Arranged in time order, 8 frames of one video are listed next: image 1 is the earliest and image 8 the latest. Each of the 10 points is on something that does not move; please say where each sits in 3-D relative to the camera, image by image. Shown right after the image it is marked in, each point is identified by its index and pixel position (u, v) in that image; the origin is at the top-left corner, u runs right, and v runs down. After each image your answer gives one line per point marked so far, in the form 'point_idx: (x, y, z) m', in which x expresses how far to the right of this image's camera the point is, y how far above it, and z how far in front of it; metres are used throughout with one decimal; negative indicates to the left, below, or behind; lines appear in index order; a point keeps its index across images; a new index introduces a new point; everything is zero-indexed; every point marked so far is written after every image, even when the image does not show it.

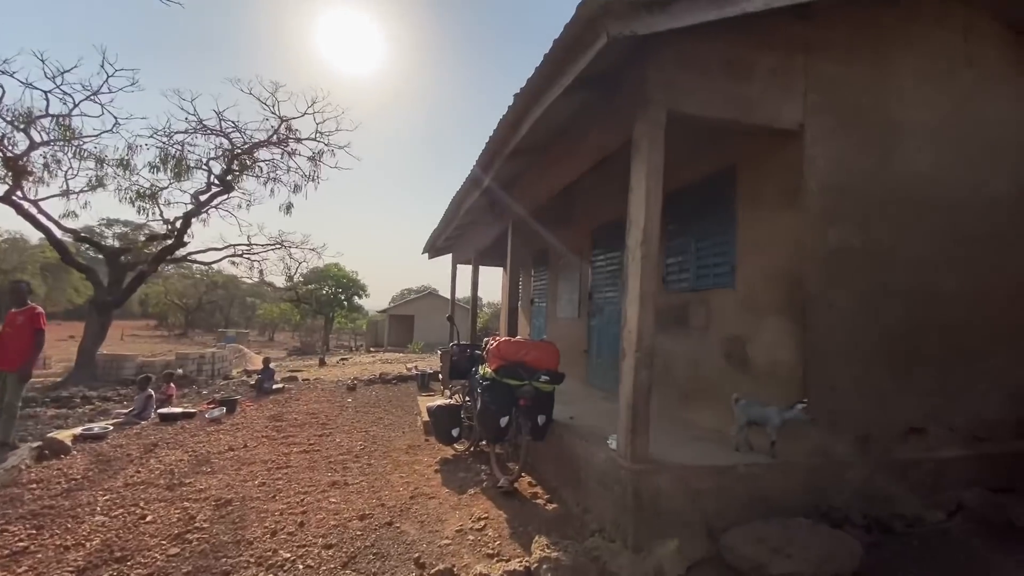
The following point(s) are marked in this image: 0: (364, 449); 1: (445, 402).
0: (-1.8, -2.0, +5.9) m
1: (-0.8, -1.3, +5.4) m
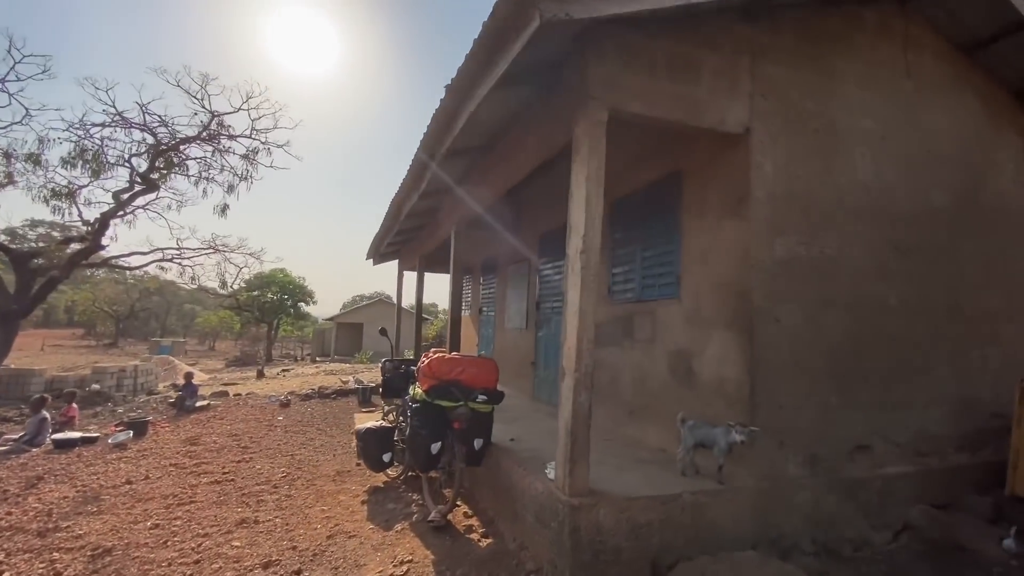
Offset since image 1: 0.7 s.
0: (-2.5, -2.1, +5.3) m
1: (-1.4, -1.4, +4.9) m
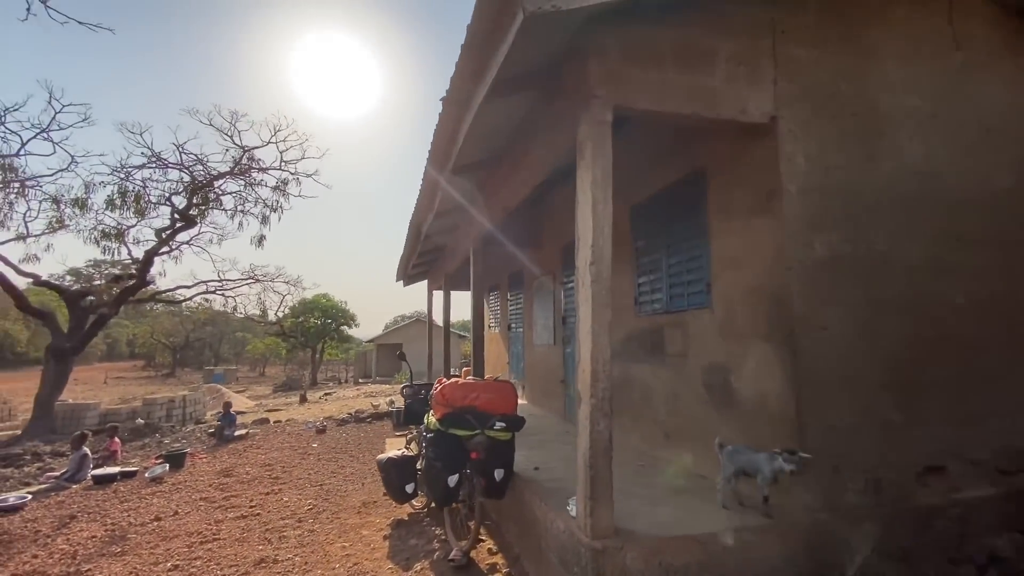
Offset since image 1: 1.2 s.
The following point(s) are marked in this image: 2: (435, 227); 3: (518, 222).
0: (-2.2, -2.4, +5.2) m
1: (-1.1, -1.6, +4.7) m
2: (-1.1, +0.9, +6.9) m
3: (+0.1, +1.0, +7.0) m
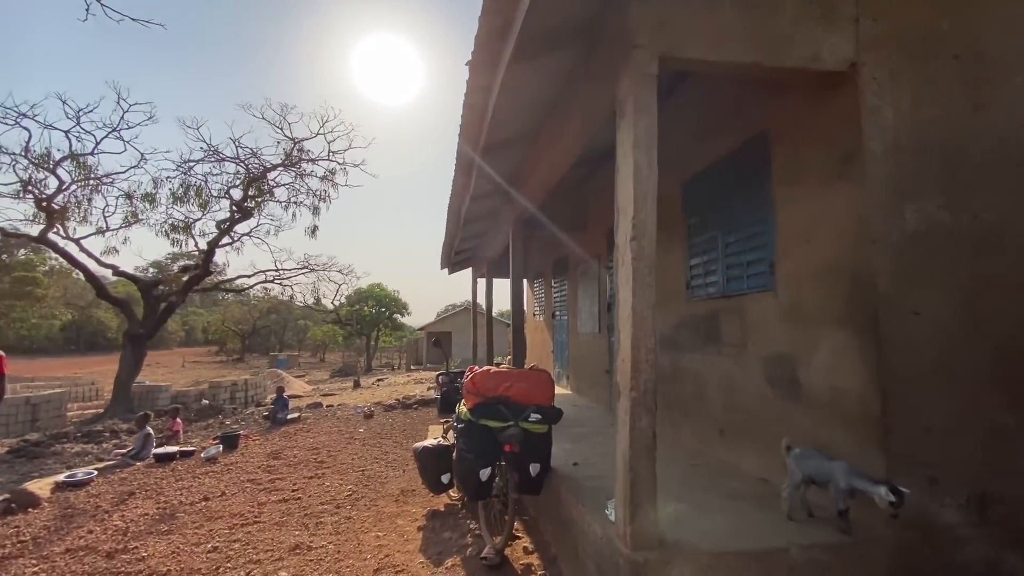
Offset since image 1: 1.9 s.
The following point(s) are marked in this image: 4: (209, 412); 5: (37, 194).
0: (-1.7, -2.2, +5.2) m
1: (-0.8, -1.5, +4.6) m
2: (-0.5, +1.1, +6.7) m
3: (+0.7, +1.2, +6.7) m
4: (-7.9, -3.3, +12.7) m
5: (-12.1, +2.4, +12.3) m
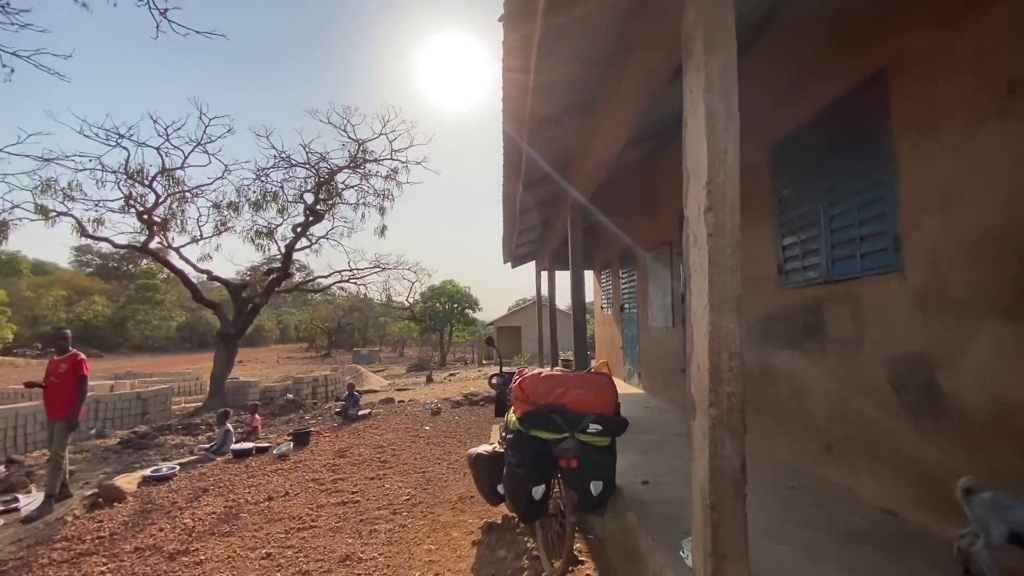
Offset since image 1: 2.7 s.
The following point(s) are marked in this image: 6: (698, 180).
0: (-1.1, -2.2, +5.0) m
1: (-0.2, -1.4, +4.3) m
2: (+0.2, +1.2, +6.3) m
3: (+1.4, +1.3, +6.1) m
4: (-6.1, -3.3, +13.3) m
5: (-10.4, +2.2, +13.4) m
6: (+0.7, +0.4, +1.9) m
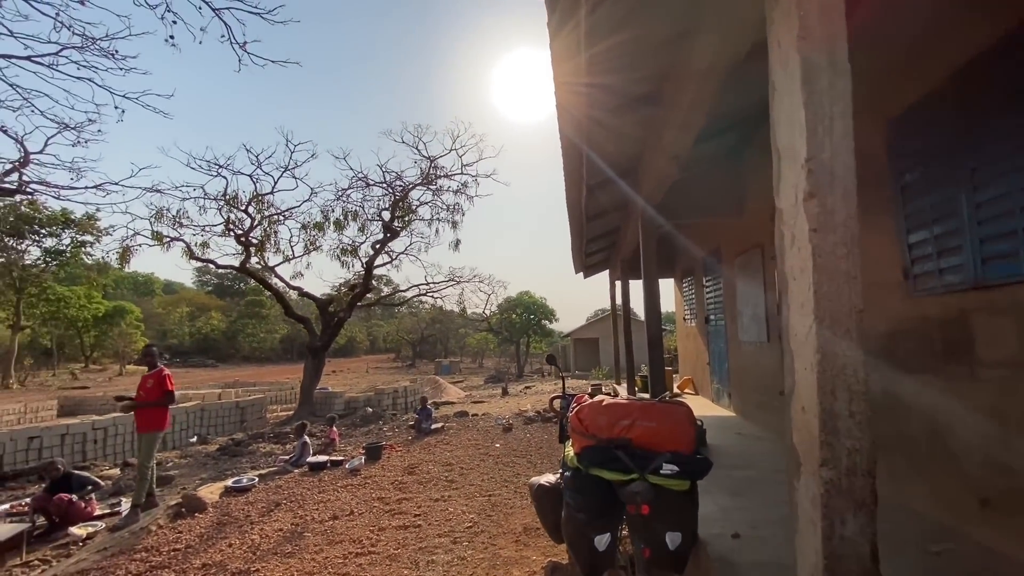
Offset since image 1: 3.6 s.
0: (-0.4, -2.3, +4.7) m
1: (+0.3, -1.5, +3.9) m
2: (+1.0, +1.0, +5.8) m
3: (+2.2, +1.2, +5.5) m
4: (-4.0, -3.7, +13.7) m
5: (-8.3, +1.7, +14.6) m
6: (+0.8, +0.4, +1.4) m
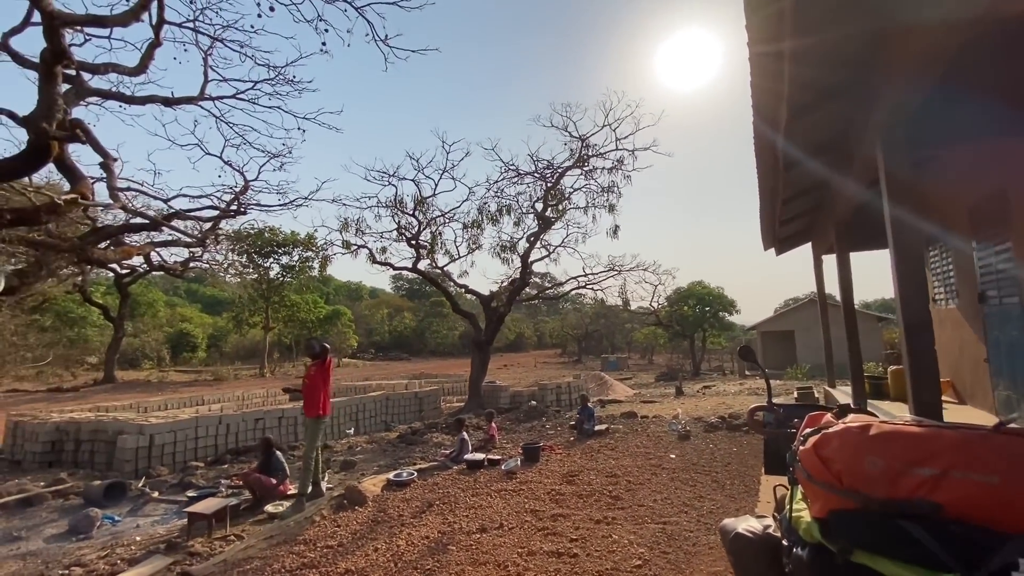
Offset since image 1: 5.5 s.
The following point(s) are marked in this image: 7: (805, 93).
0: (+1.0, -2.1, +3.7) m
1: (+1.3, -1.3, +2.7) m
2: (+2.6, +1.3, +4.3) m
3: (+3.5, +1.5, +3.6) m
4: (+0.6, -3.5, +13.4) m
5: (-3.4, +1.8, +15.7) m
6: (+0.9, +0.6, +0.2) m
7: (+2.3, +1.3, +3.9) m
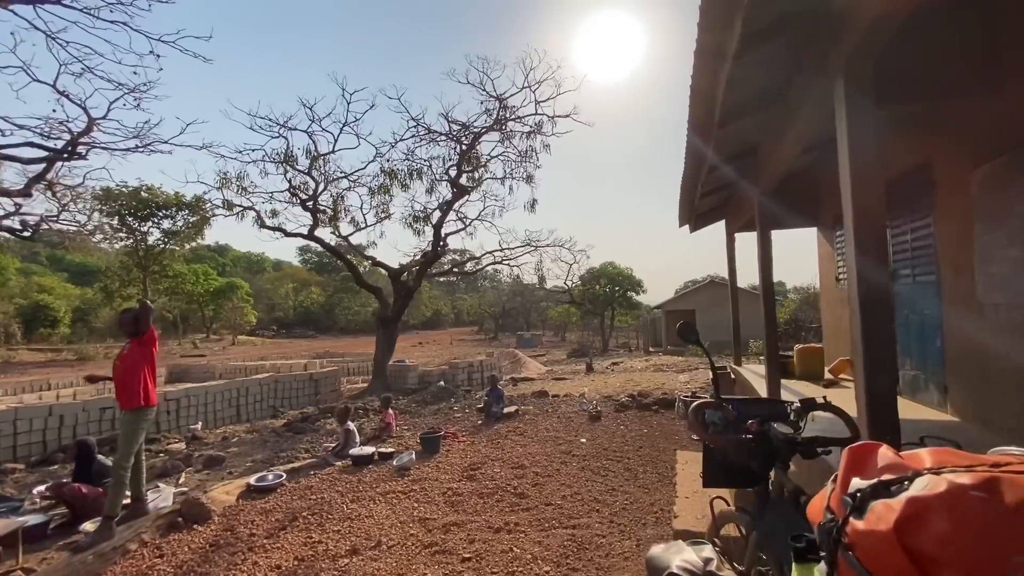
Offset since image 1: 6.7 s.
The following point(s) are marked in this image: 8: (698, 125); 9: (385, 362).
0: (+0.2, -1.9, +3.0) m
1: (+0.7, -1.1, +2.0) m
2: (+1.7, +1.5, +3.7) m
3: (+2.8, +1.7, +3.1) m
4: (-1.8, -2.8, +12.5) m
5: (-6.0, +2.6, +13.9) m
6: (+0.8, +0.7, -0.6) m
7: (+1.6, +1.6, +3.2) m
8: (+1.6, +1.5, +4.4) m
9: (-4.1, -2.3, +15.4) m
